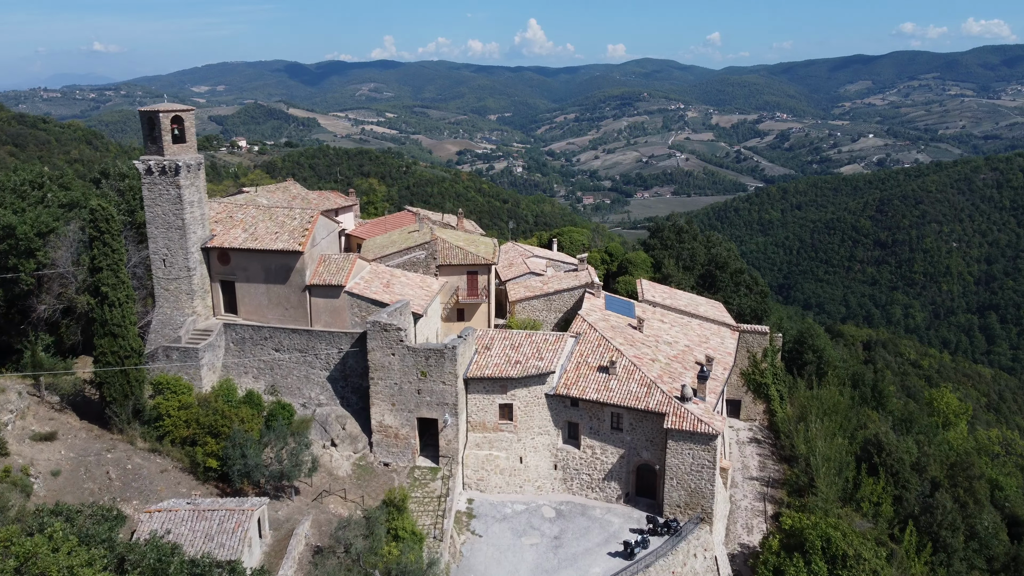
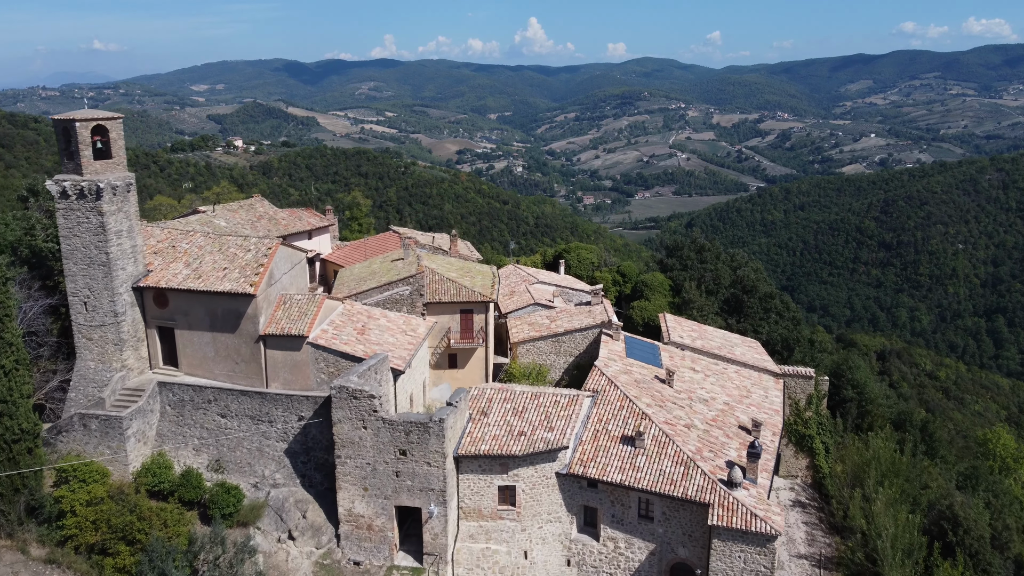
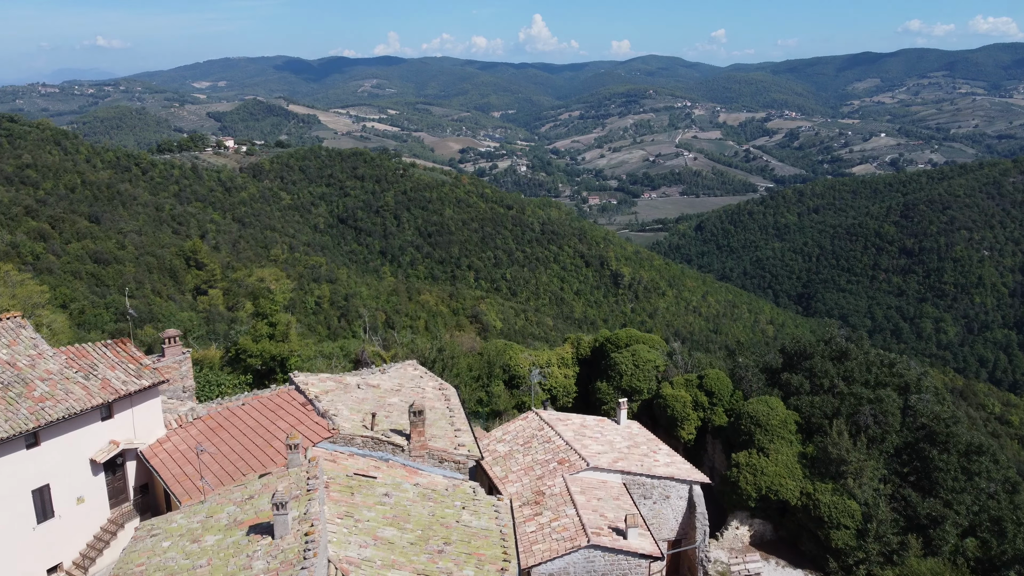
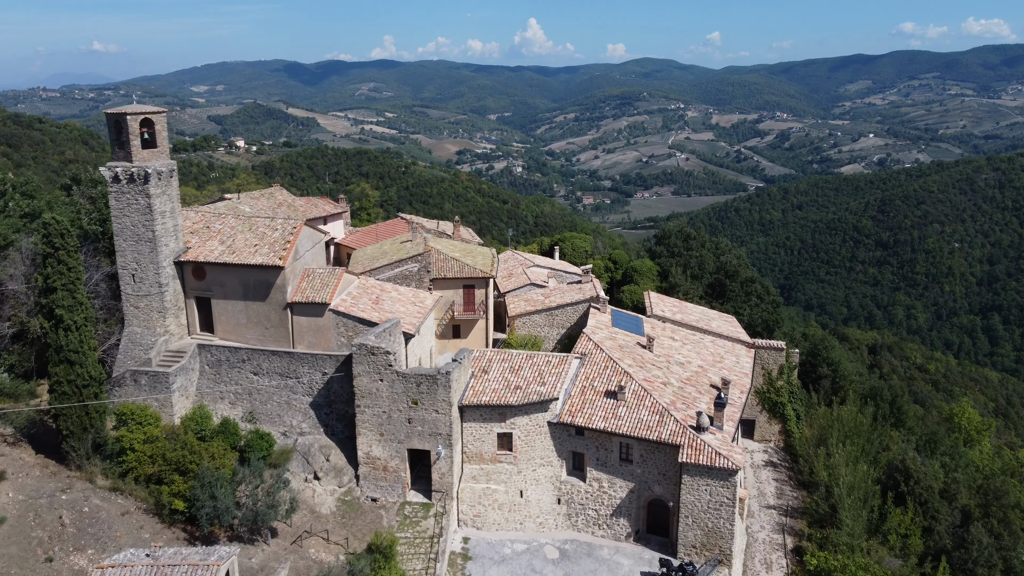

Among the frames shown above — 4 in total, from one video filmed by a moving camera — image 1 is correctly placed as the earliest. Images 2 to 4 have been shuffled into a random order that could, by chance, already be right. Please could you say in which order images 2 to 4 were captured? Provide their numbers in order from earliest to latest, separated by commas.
4, 2, 3
